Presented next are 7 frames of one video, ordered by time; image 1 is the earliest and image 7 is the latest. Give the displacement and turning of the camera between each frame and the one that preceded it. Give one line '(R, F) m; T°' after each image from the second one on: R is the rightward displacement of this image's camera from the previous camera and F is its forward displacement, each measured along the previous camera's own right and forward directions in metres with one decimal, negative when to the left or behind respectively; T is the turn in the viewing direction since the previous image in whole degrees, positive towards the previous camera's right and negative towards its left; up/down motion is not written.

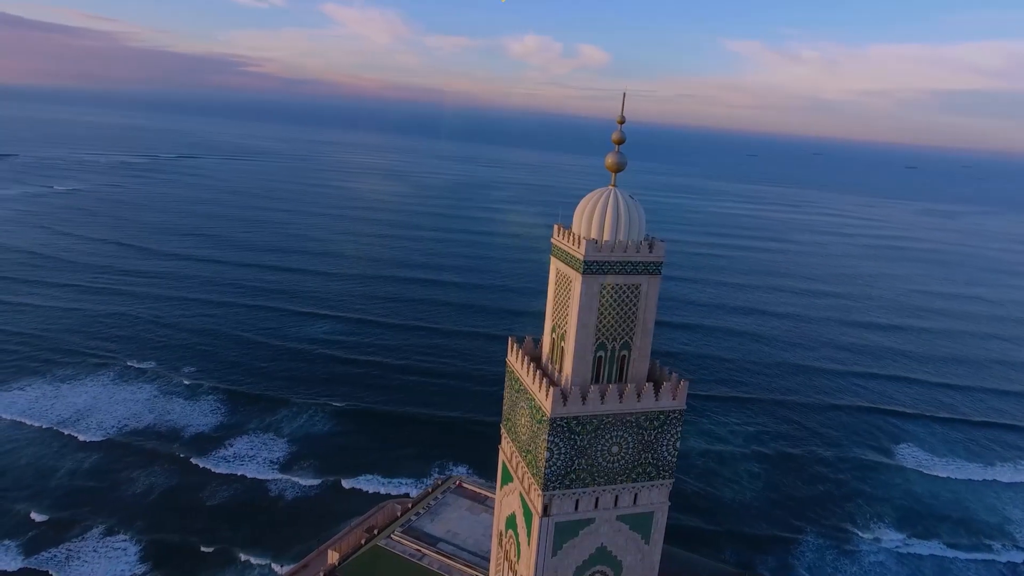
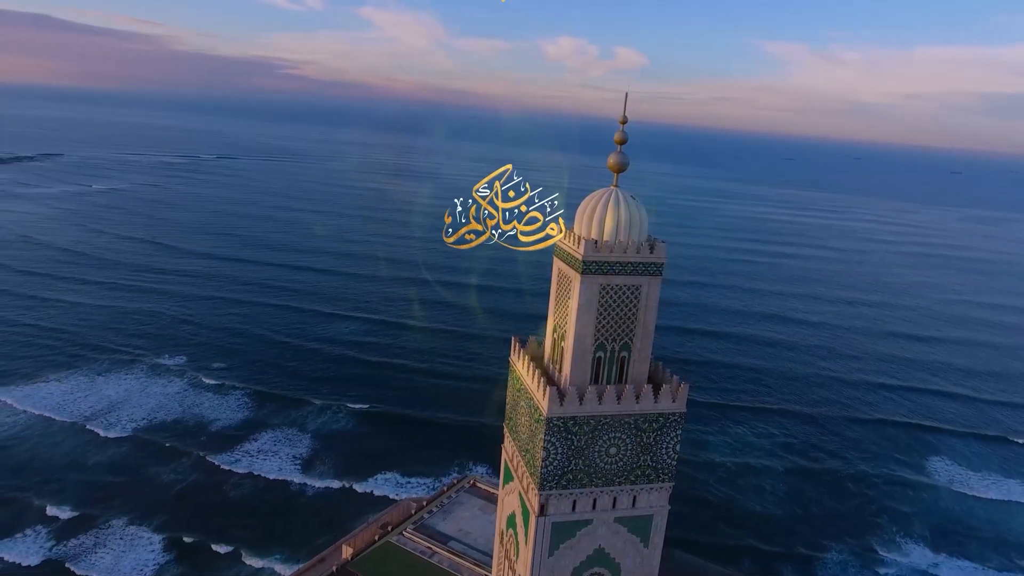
(+0.8, -0.1) m; -2°
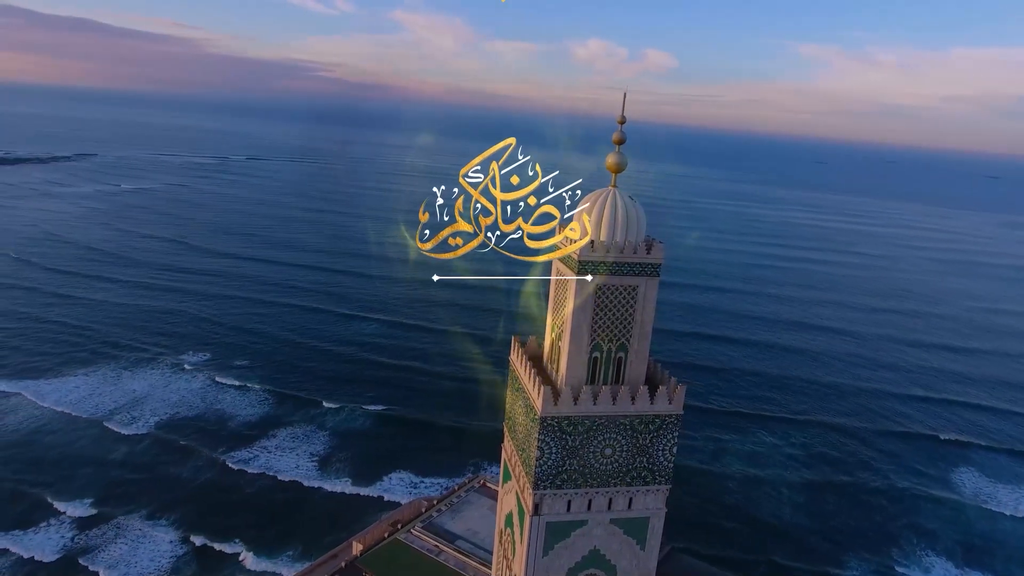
(+0.7, 0.0) m; -2°
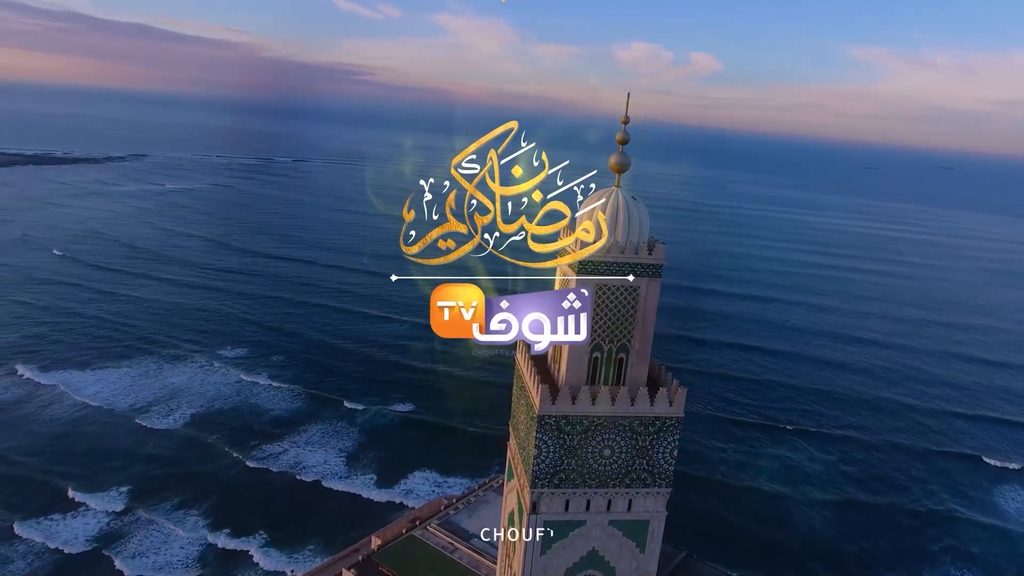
(+1.0, -0.1) m; -3°
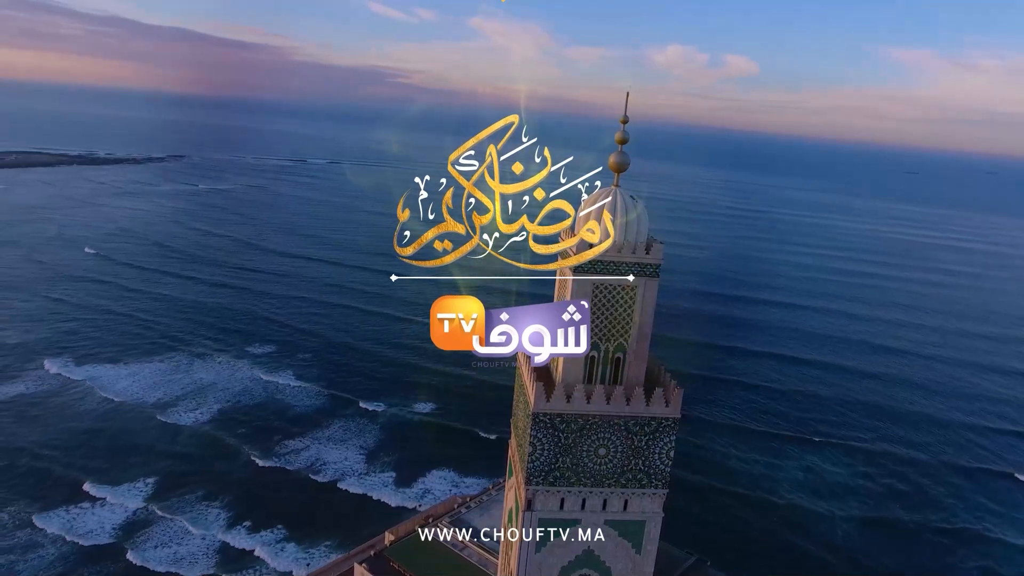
(+0.8, -0.1) m; -2°
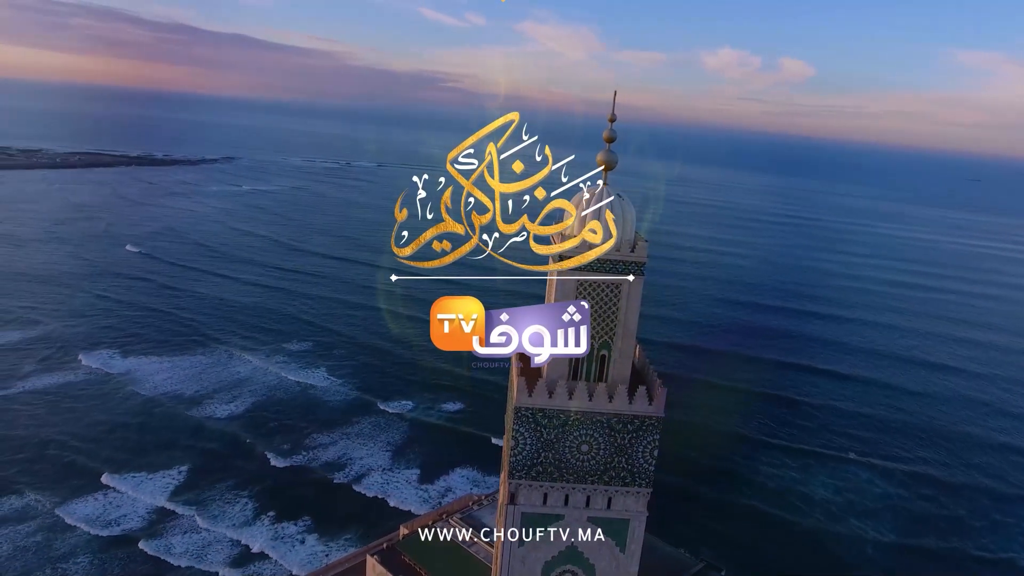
(+1.5, -0.2) m; -3°
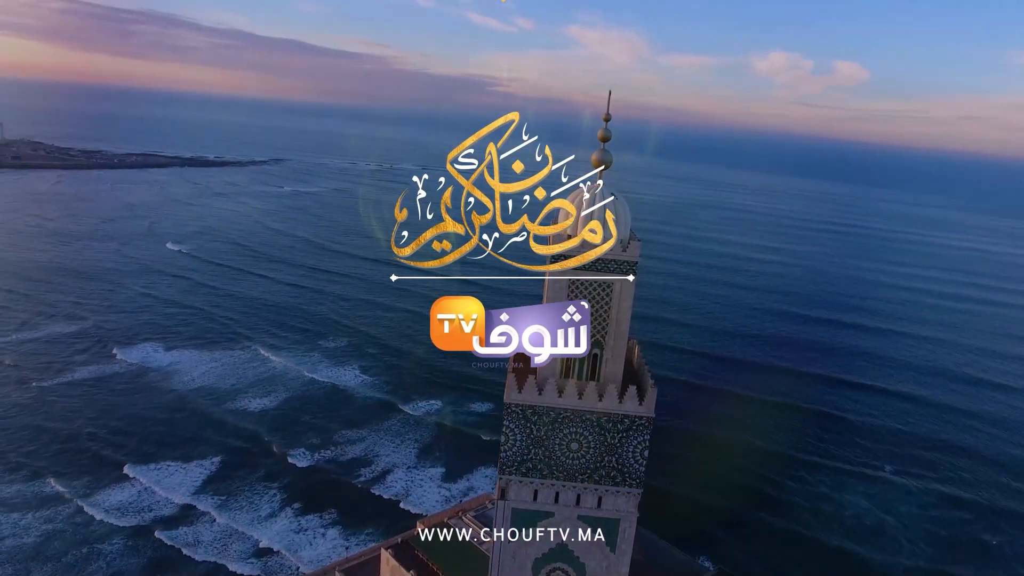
(+1.2, -0.2) m; -3°
